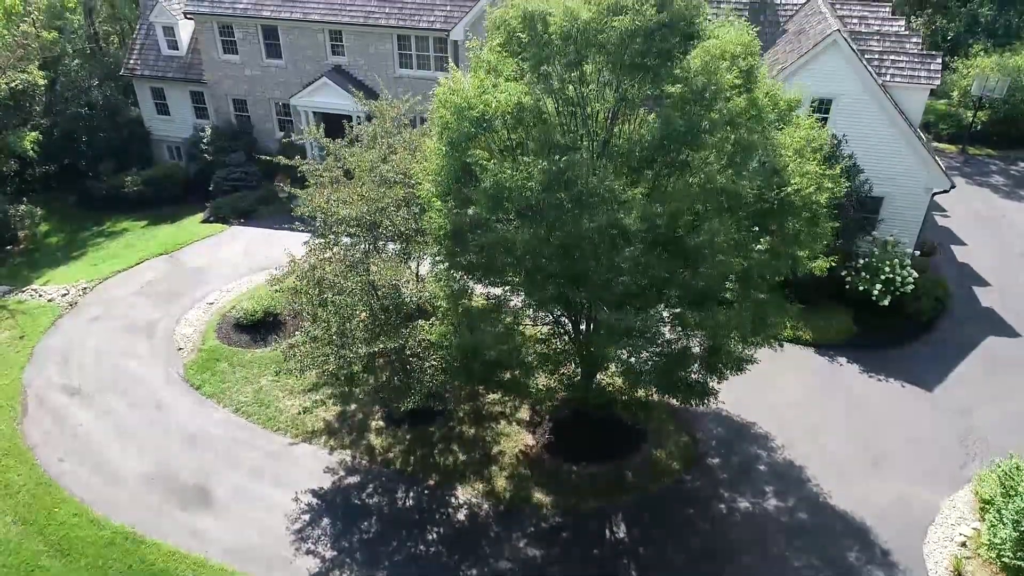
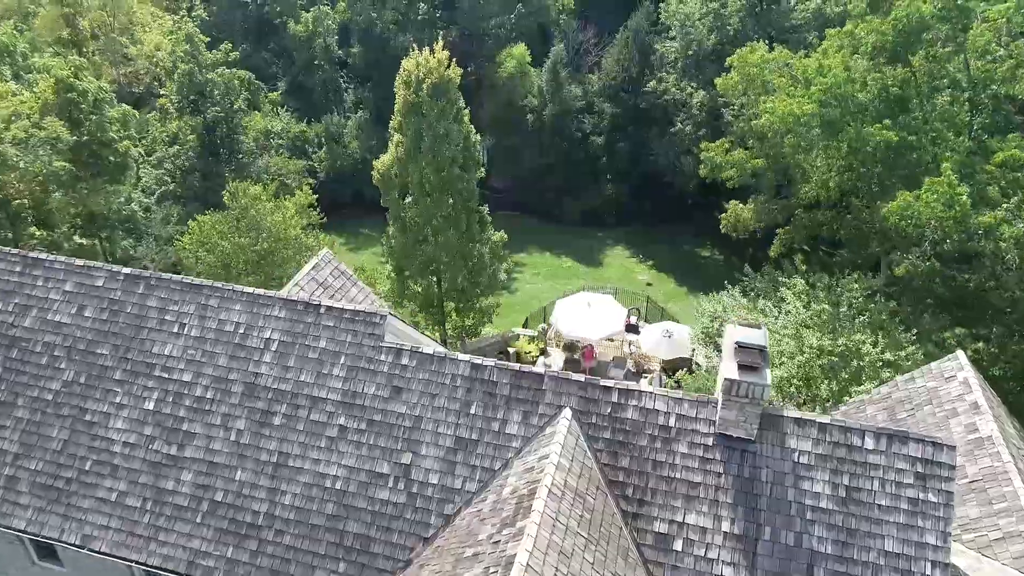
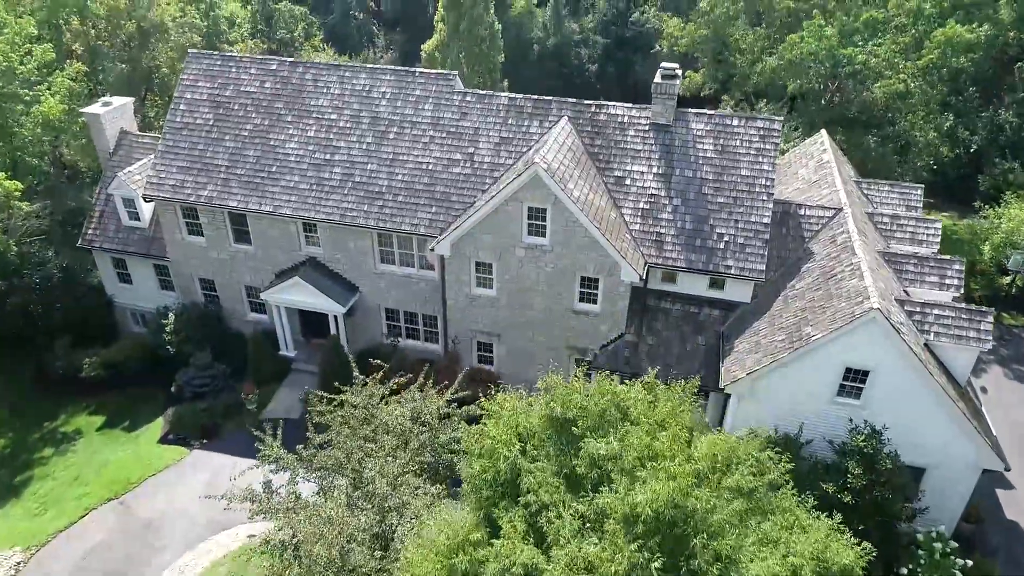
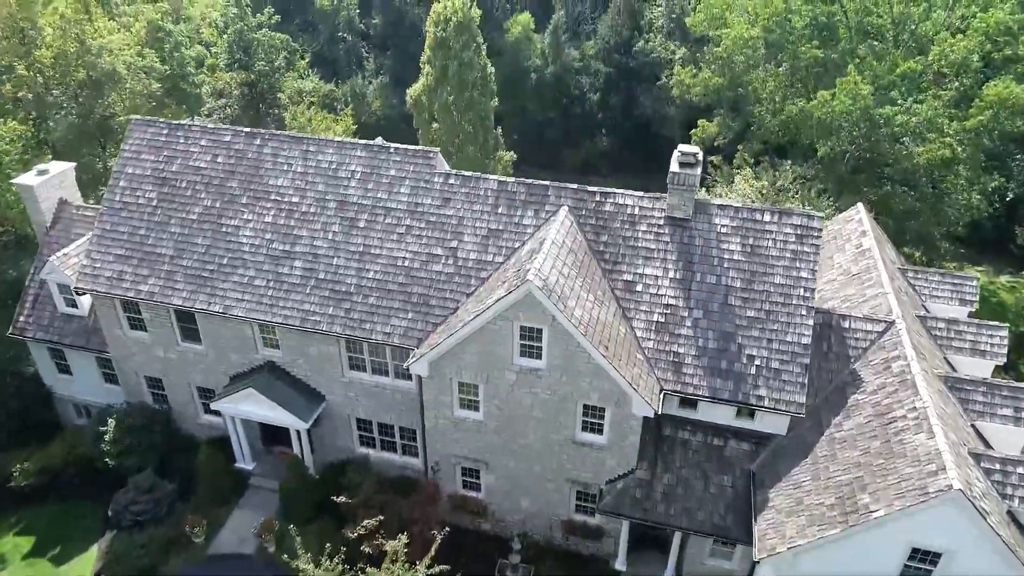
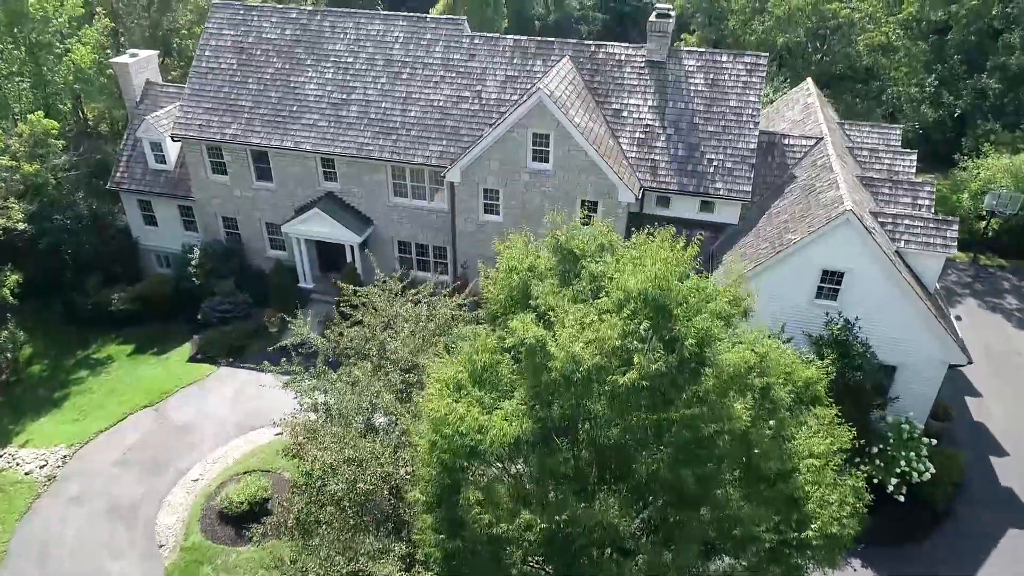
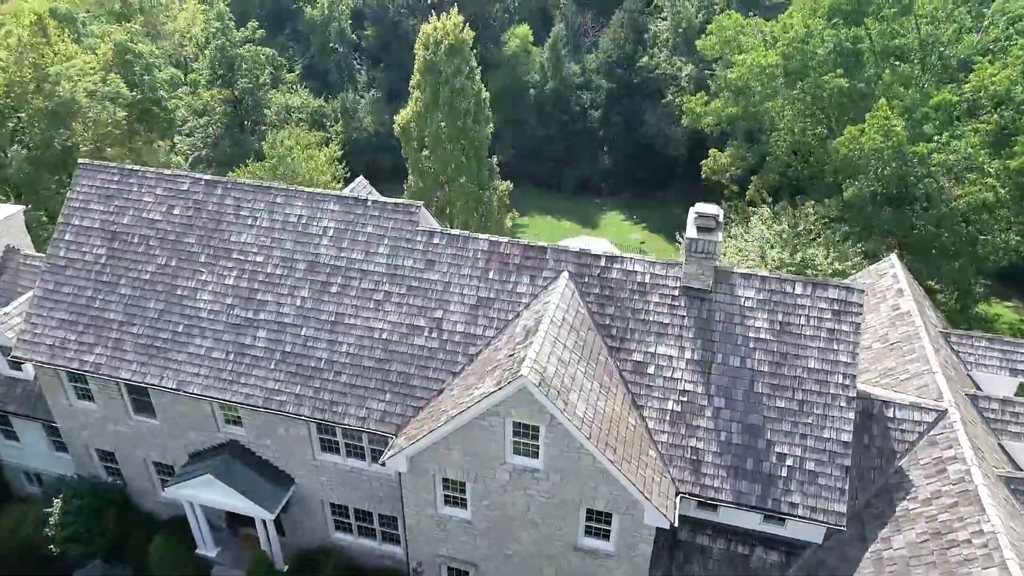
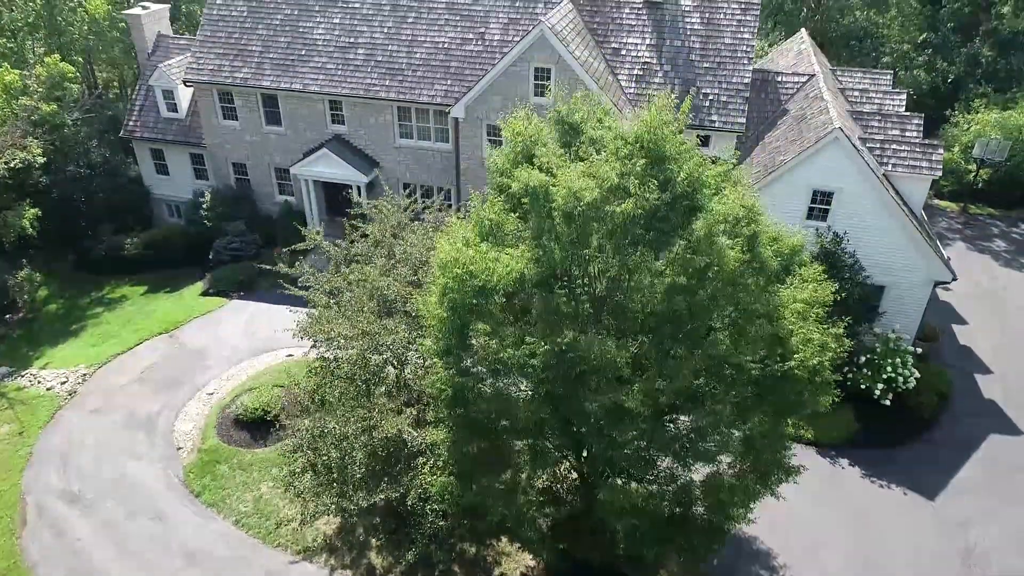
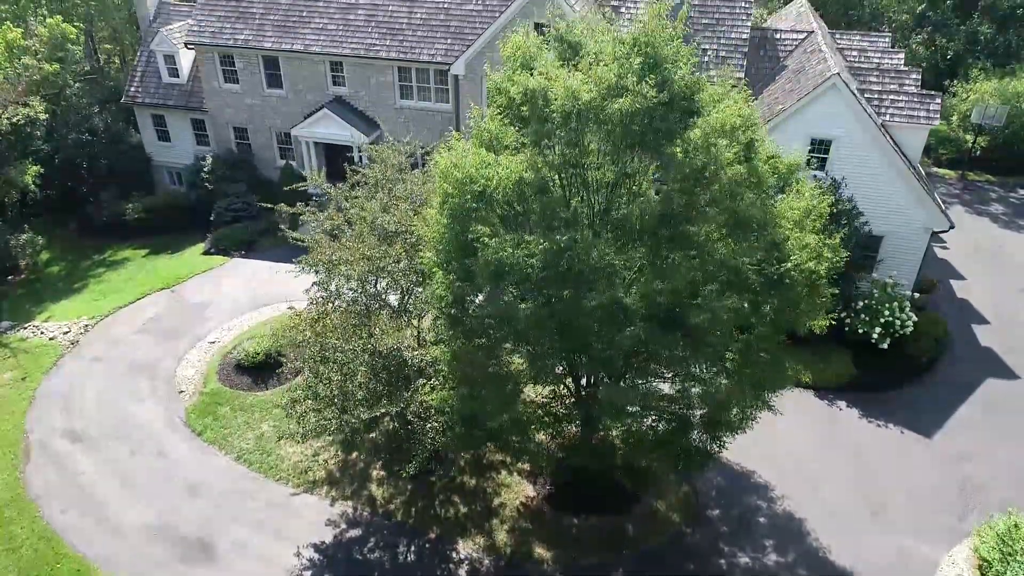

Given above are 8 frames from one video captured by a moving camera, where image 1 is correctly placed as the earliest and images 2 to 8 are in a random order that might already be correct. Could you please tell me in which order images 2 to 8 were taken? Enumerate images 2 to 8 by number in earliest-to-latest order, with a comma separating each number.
8, 7, 5, 3, 4, 6, 2
